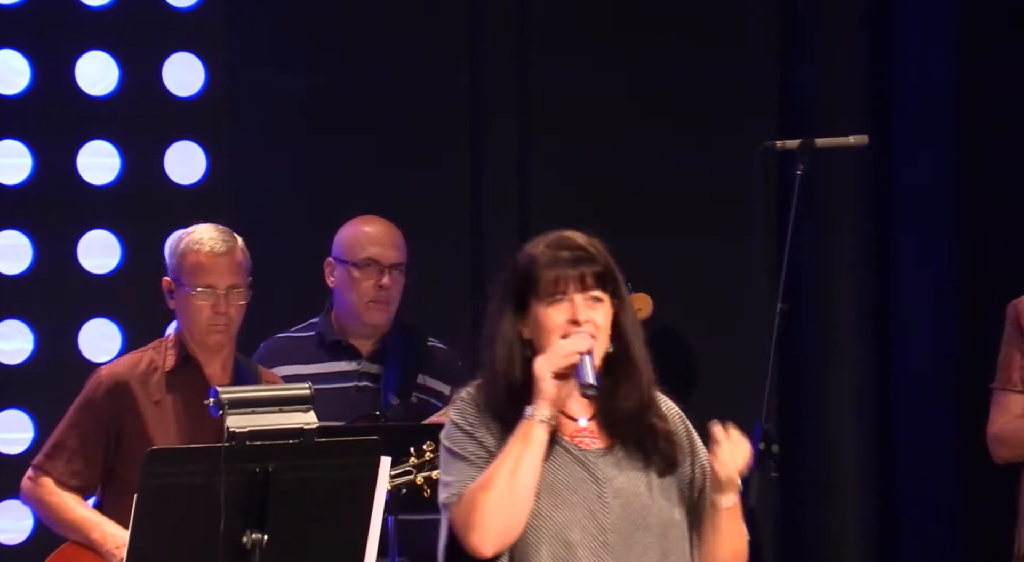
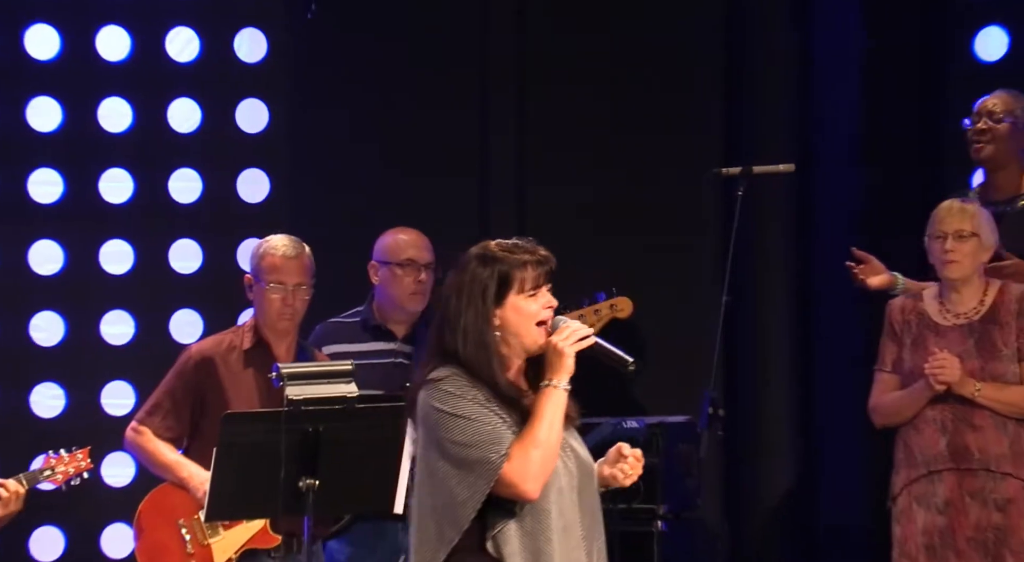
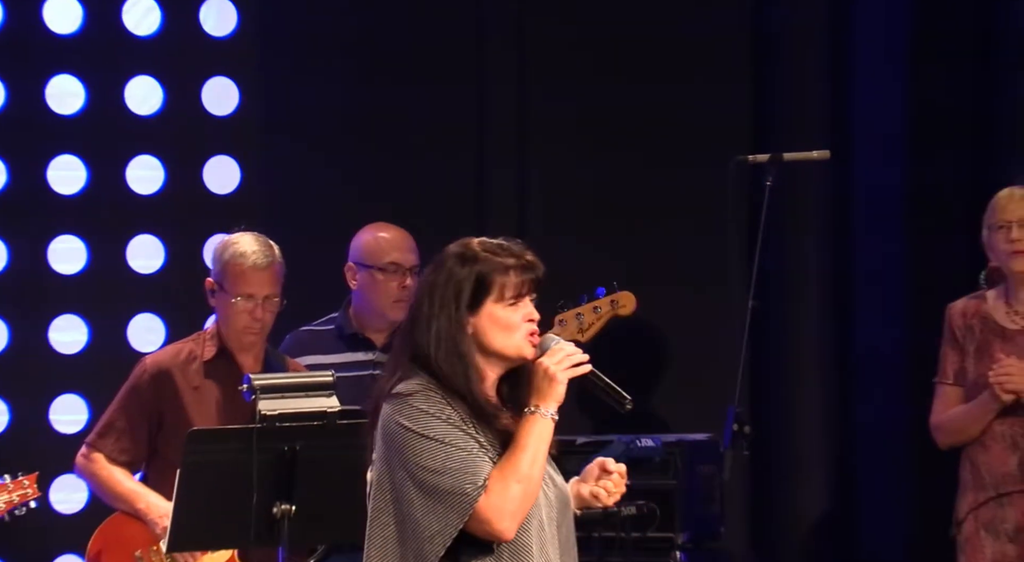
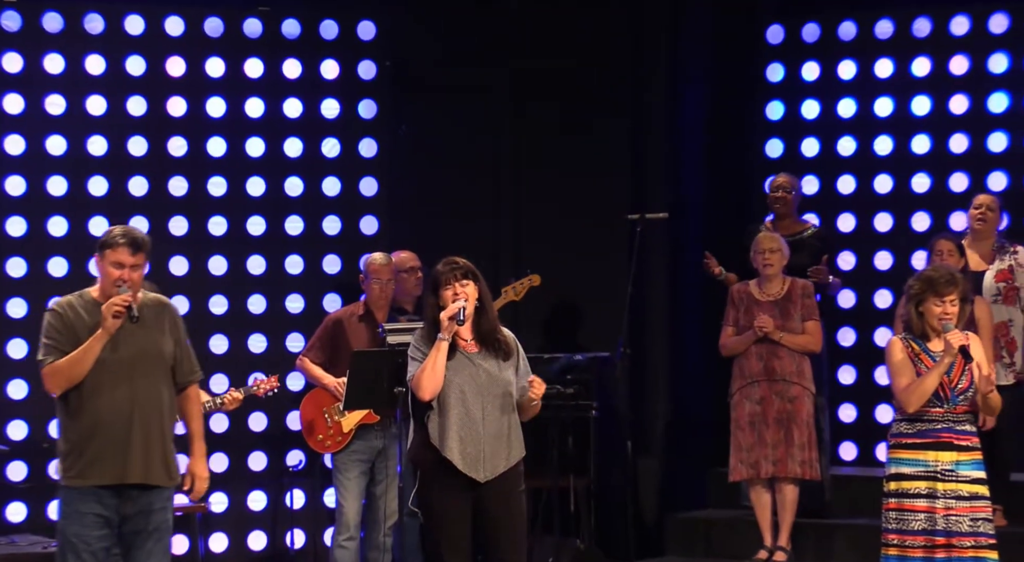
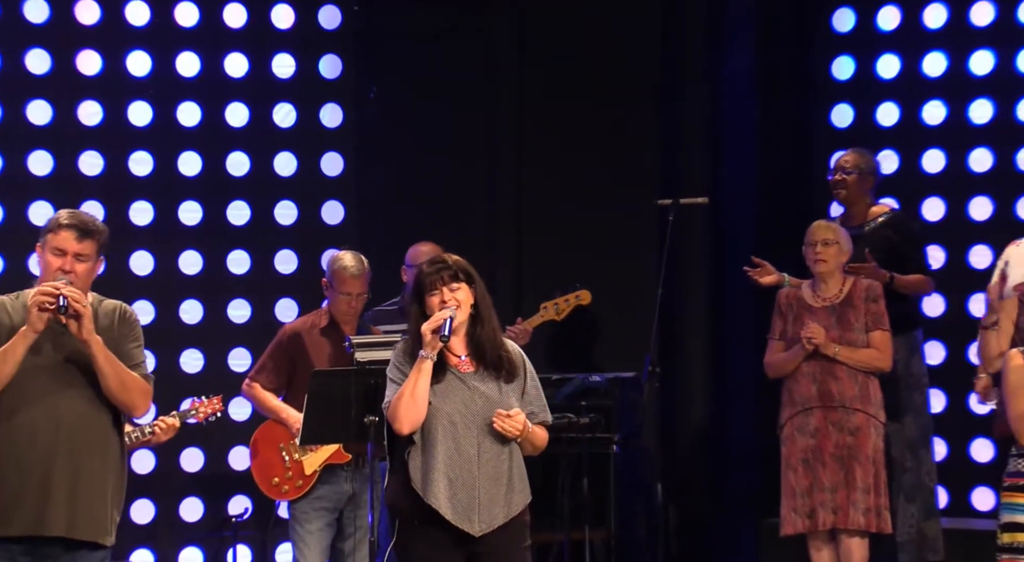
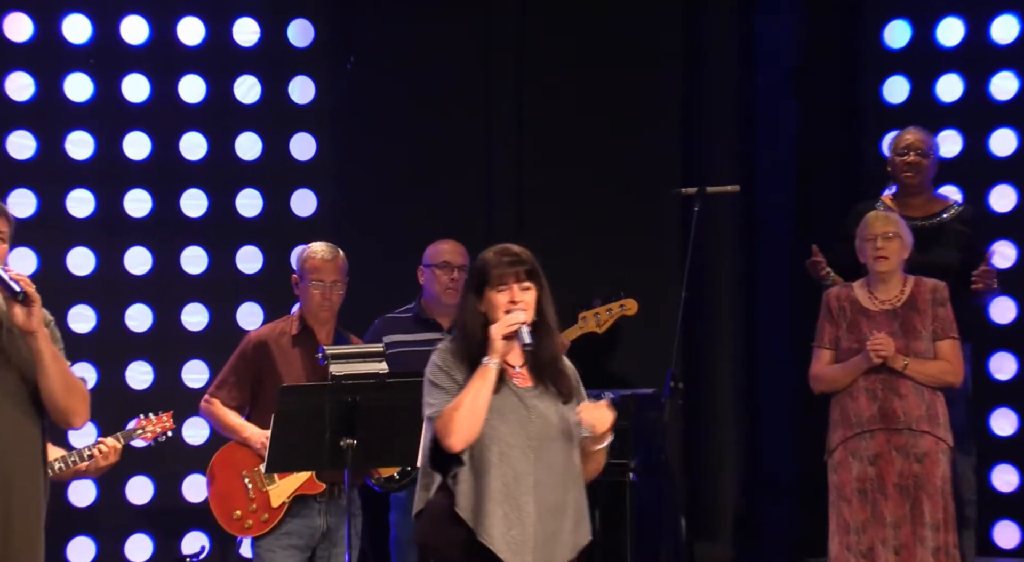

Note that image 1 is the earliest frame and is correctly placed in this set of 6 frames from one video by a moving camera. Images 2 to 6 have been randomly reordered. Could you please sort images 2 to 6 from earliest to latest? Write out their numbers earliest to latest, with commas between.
3, 2, 6, 5, 4
